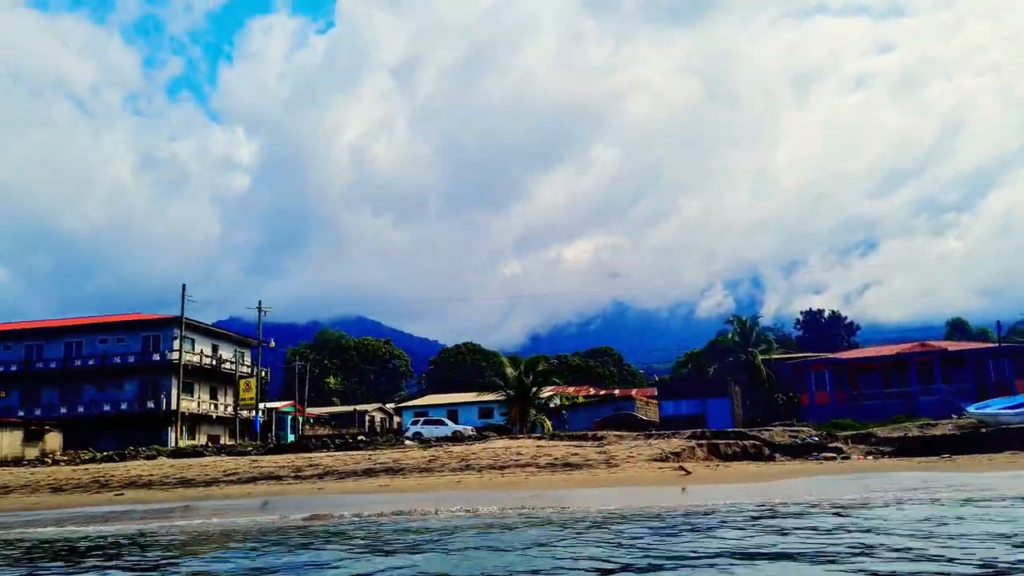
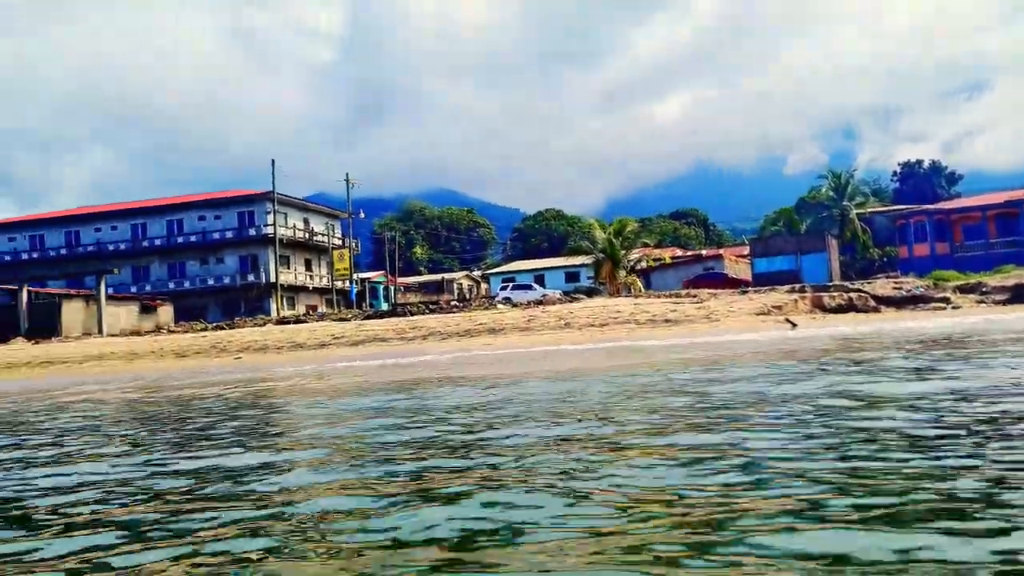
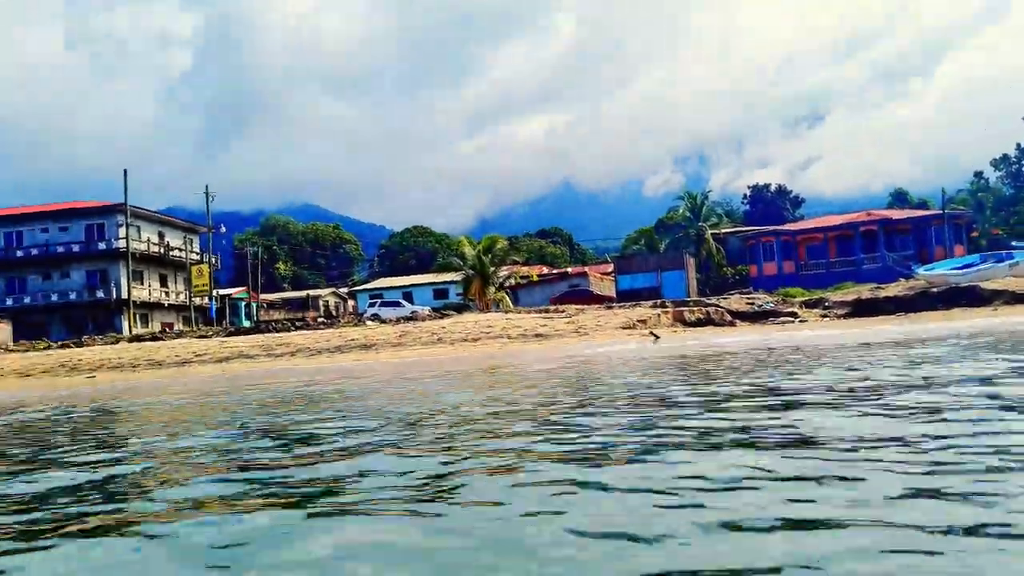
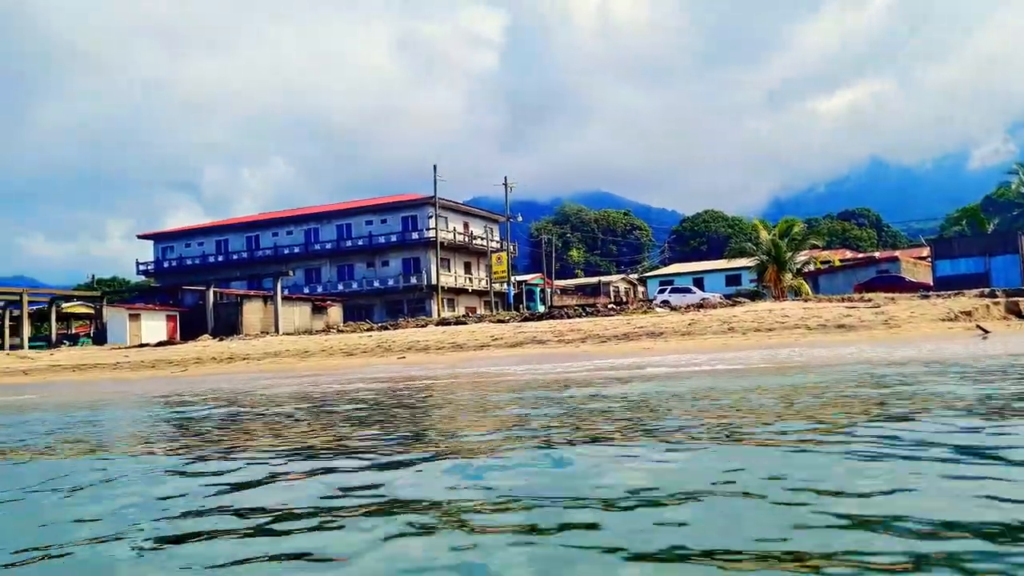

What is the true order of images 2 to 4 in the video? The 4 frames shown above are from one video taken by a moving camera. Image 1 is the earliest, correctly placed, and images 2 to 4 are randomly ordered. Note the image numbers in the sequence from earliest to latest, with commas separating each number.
3, 2, 4
